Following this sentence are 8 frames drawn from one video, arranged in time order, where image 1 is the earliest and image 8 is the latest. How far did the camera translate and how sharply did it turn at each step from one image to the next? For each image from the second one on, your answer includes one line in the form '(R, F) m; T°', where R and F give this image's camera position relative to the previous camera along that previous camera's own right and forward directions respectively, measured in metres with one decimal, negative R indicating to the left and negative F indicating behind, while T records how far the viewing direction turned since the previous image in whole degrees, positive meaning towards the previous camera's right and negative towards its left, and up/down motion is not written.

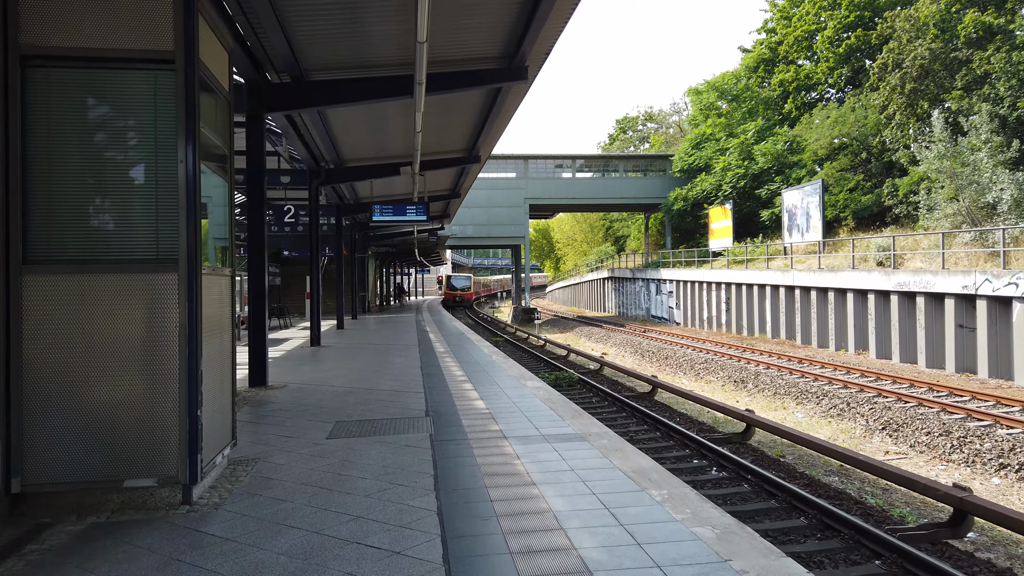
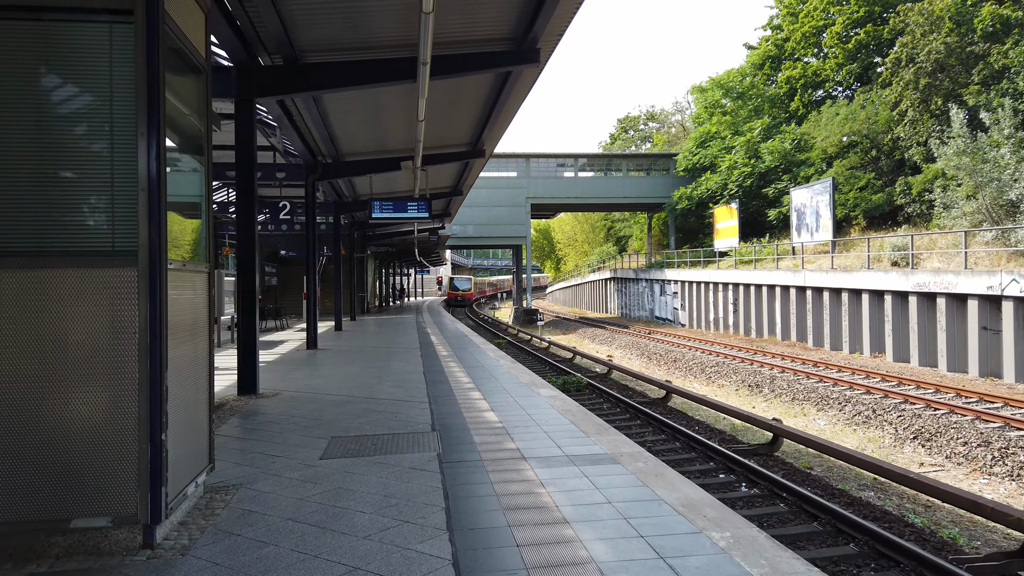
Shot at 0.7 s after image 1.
(-0.1, +0.7) m; 0°
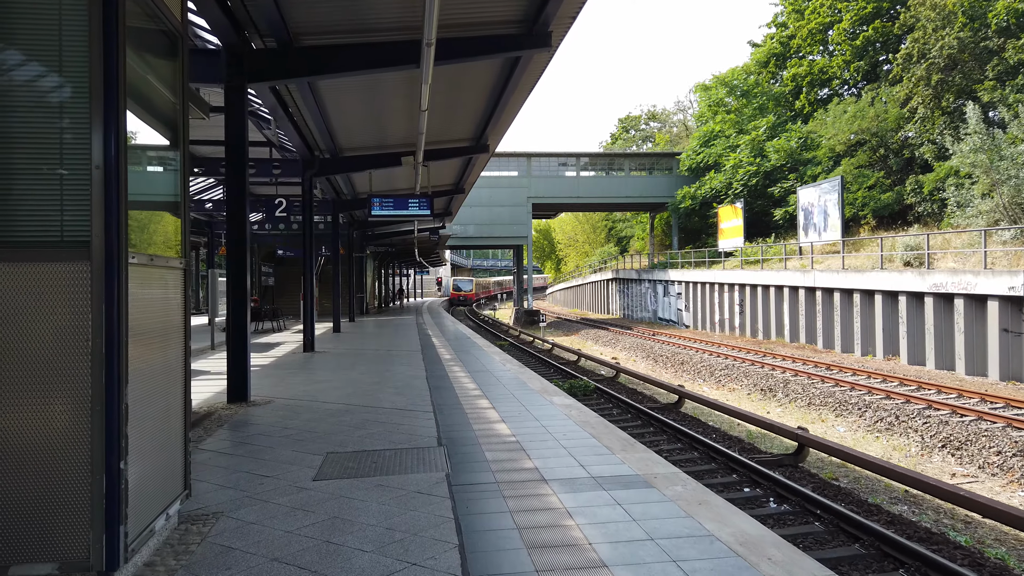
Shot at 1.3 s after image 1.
(-0.1, +0.5) m; 0°
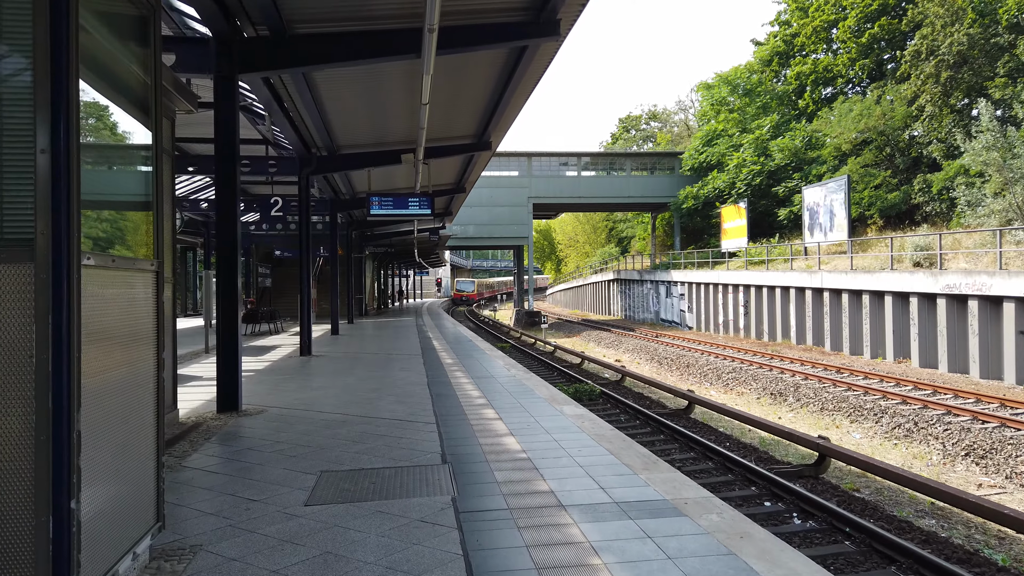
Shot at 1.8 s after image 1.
(-0.1, +0.4) m; 0°
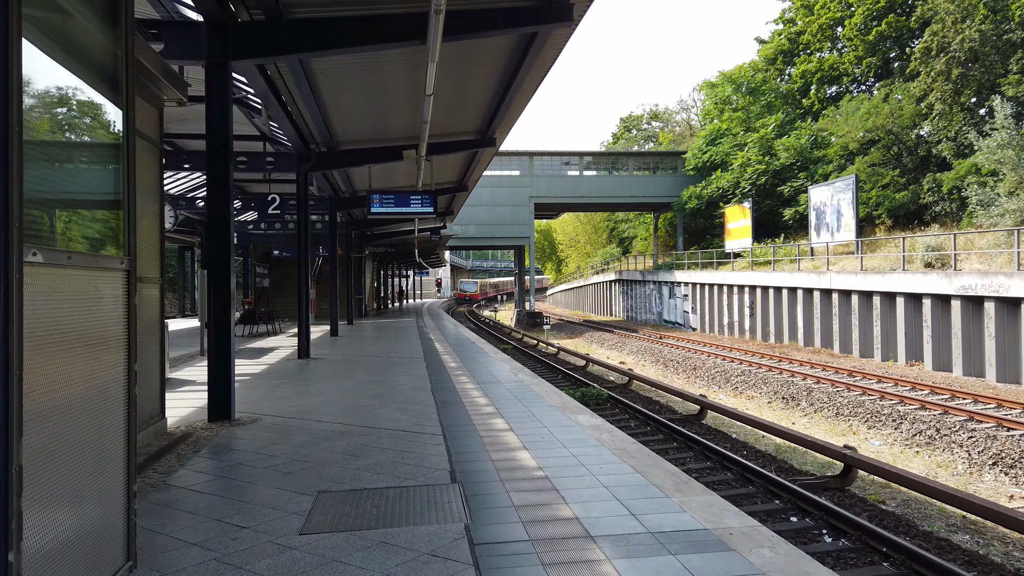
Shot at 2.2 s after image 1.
(-0.1, +0.4) m; 0°
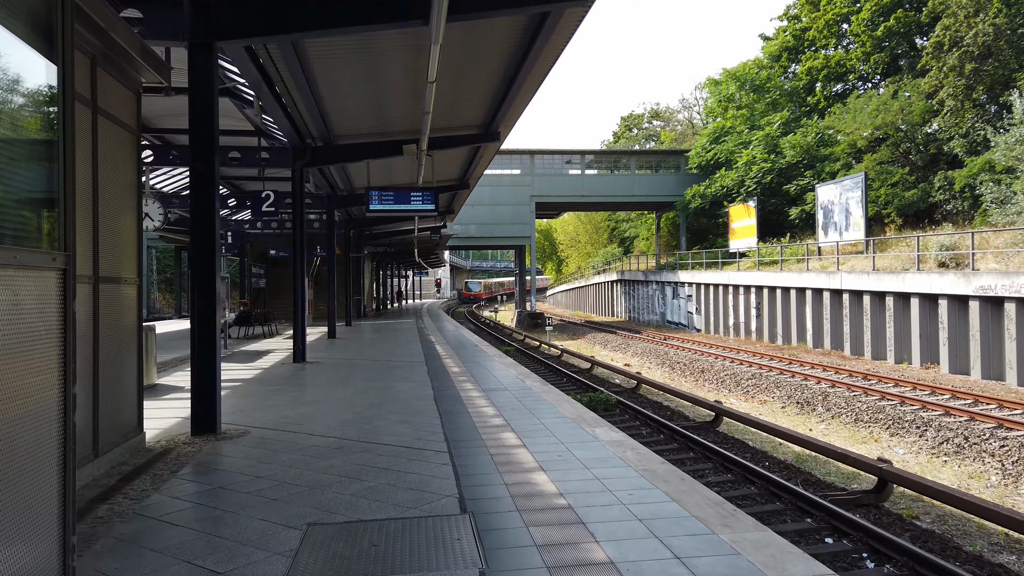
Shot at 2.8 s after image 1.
(-0.1, +0.5) m; 0°
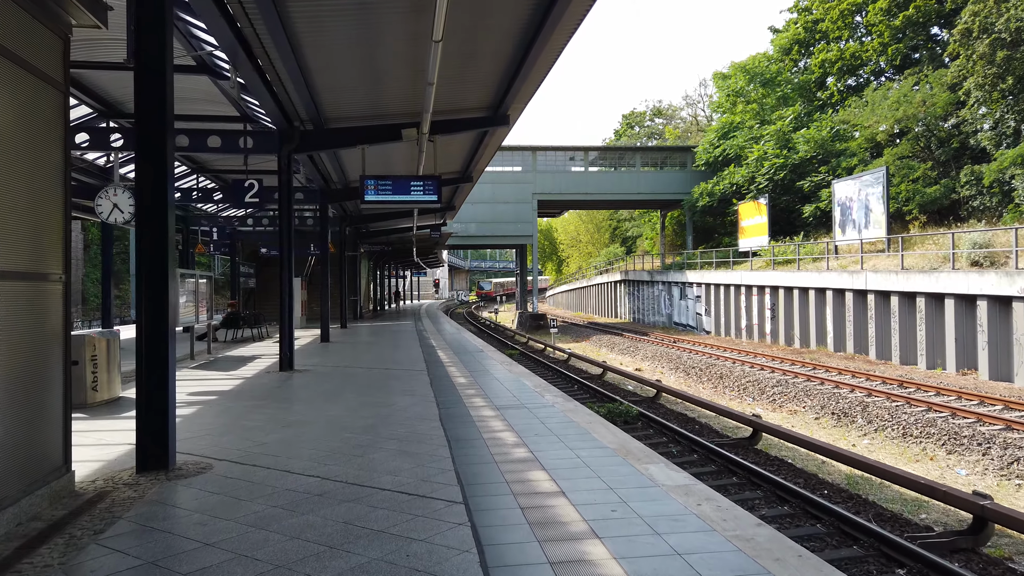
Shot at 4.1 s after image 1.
(-0.2, +1.2) m; 0°
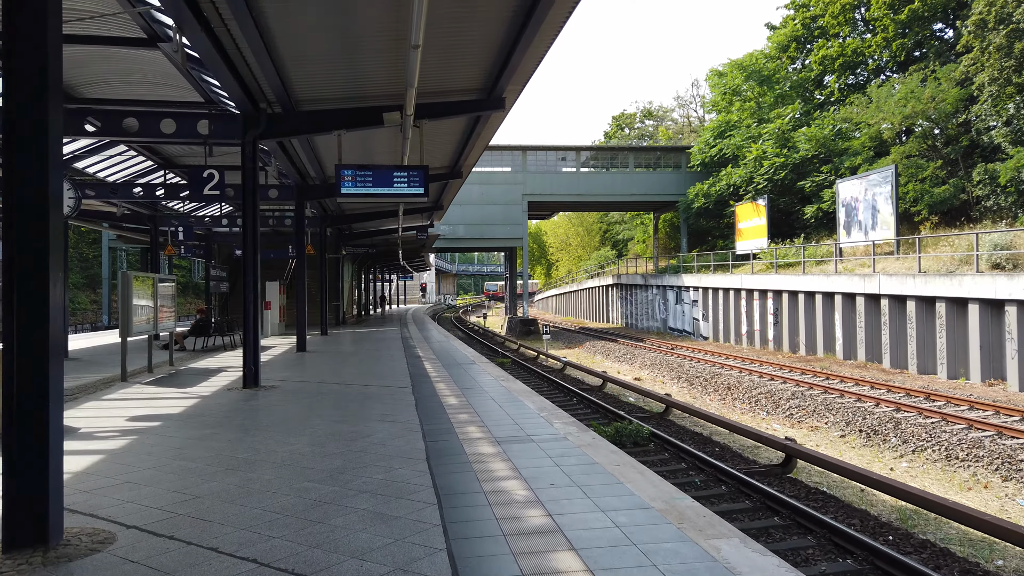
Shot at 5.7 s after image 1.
(-0.1, +1.3) m; +1°
